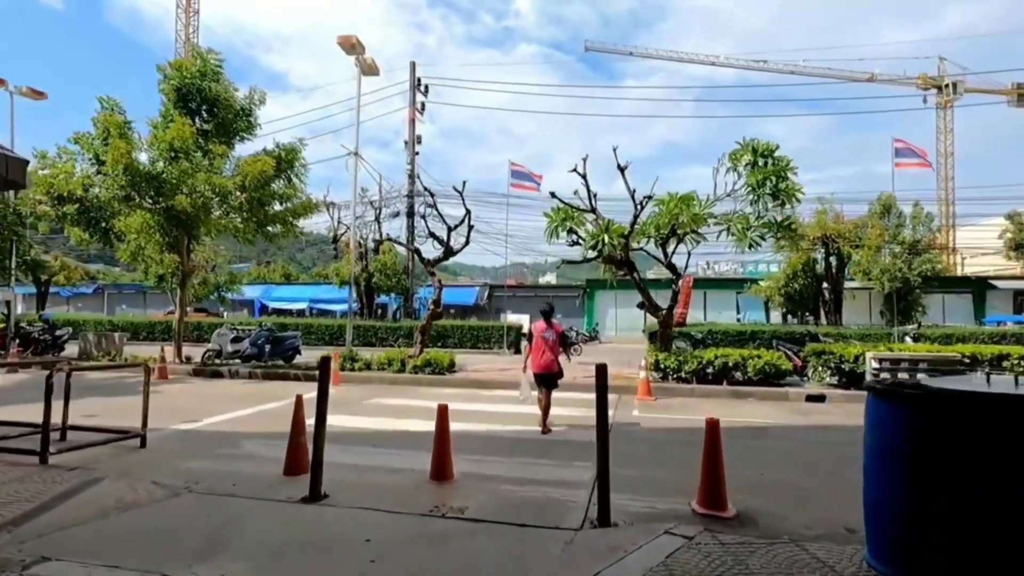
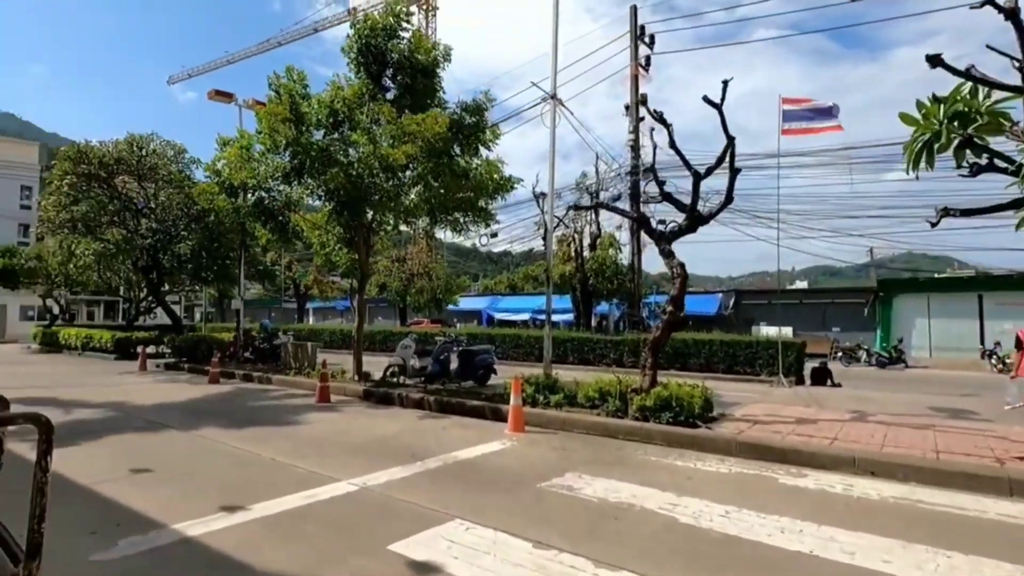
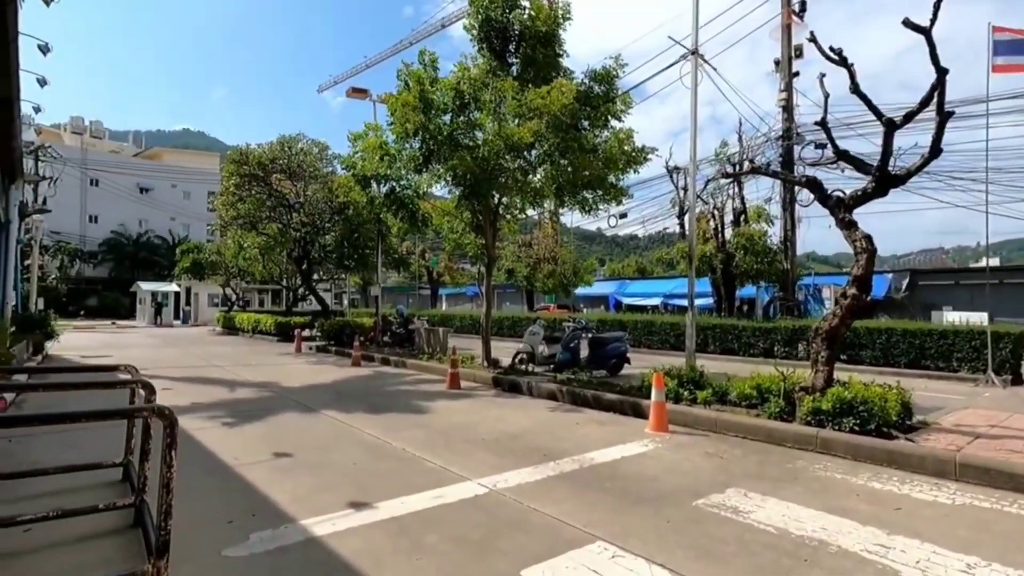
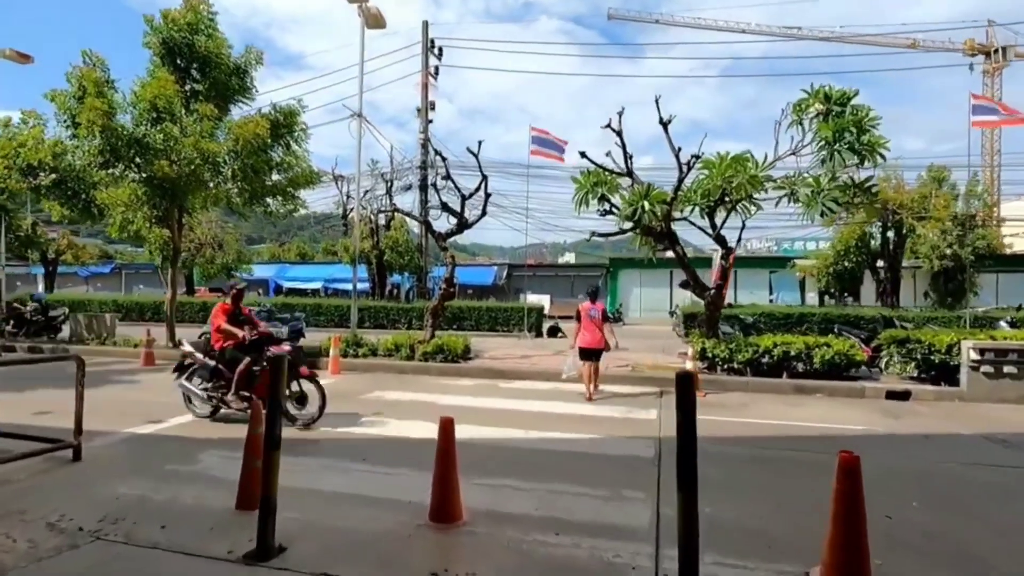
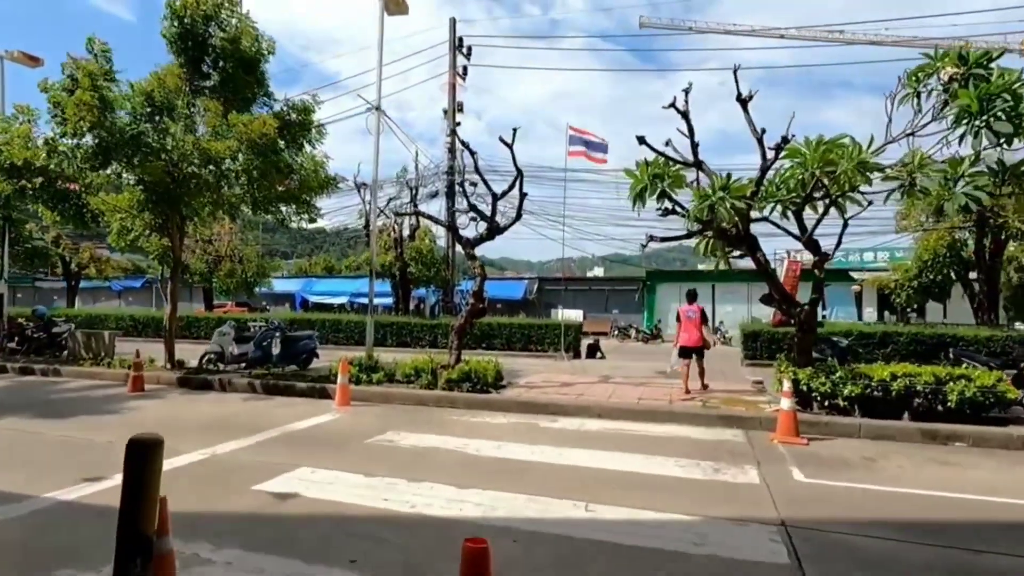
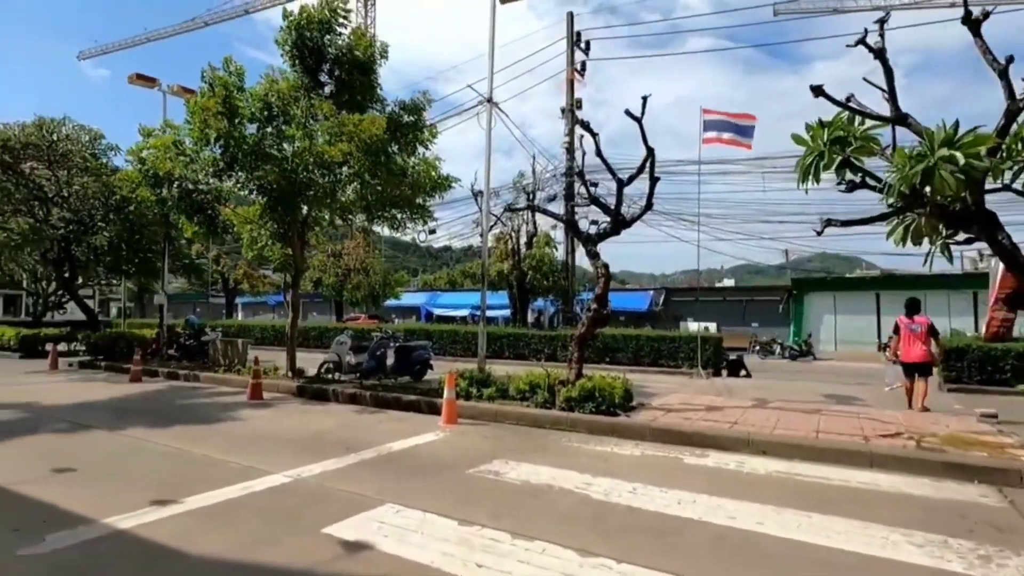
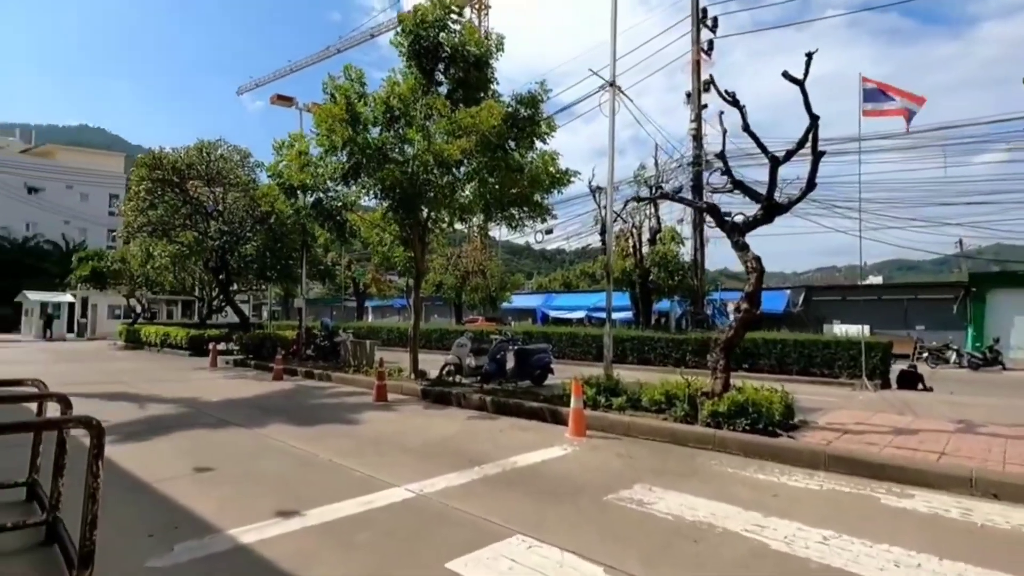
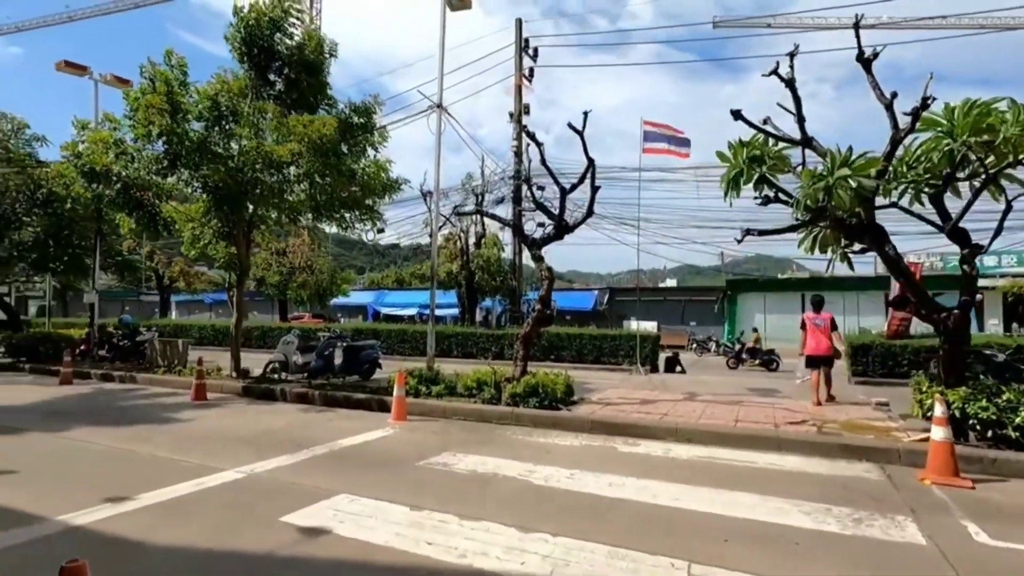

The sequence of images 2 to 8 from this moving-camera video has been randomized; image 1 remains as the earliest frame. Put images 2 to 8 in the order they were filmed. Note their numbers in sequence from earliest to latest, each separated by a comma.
4, 5, 8, 6, 2, 7, 3
